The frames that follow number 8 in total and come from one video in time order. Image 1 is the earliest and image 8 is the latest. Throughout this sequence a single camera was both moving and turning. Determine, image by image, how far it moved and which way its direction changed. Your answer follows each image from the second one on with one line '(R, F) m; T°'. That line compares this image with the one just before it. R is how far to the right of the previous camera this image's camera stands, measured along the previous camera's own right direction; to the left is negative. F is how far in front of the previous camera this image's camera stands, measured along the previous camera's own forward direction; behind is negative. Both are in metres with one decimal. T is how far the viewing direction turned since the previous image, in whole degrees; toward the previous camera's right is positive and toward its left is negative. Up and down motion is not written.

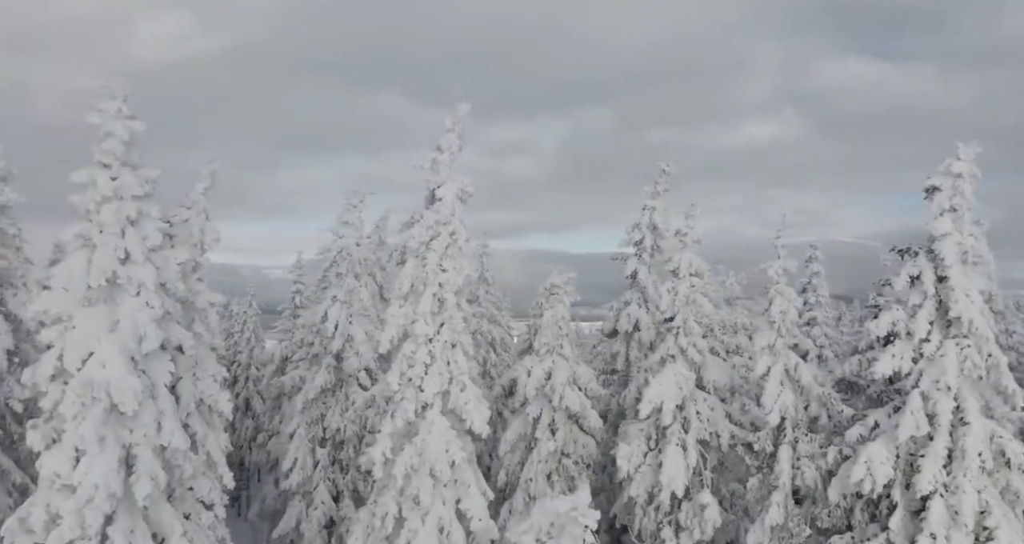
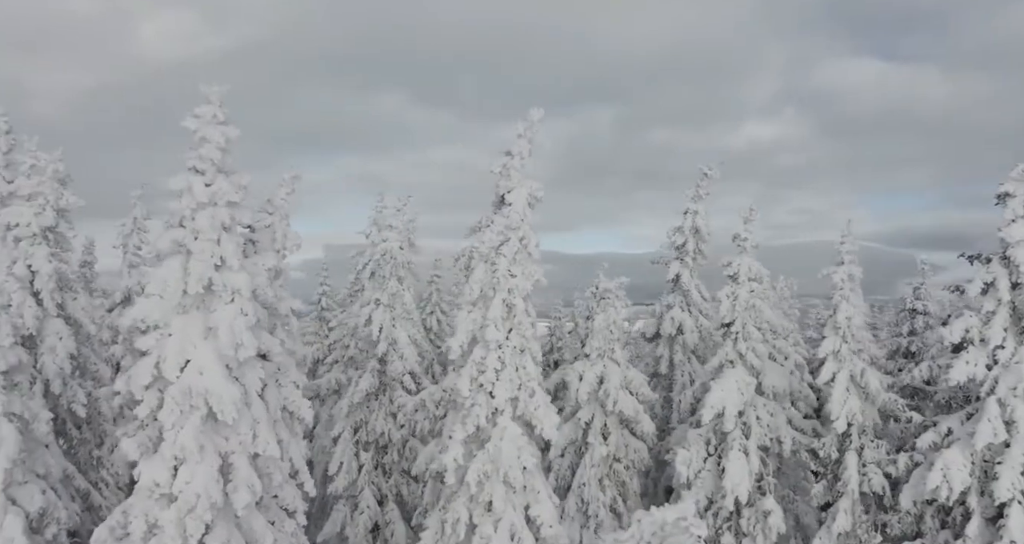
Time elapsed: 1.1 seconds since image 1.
(-1.8, +0.1) m; 0°
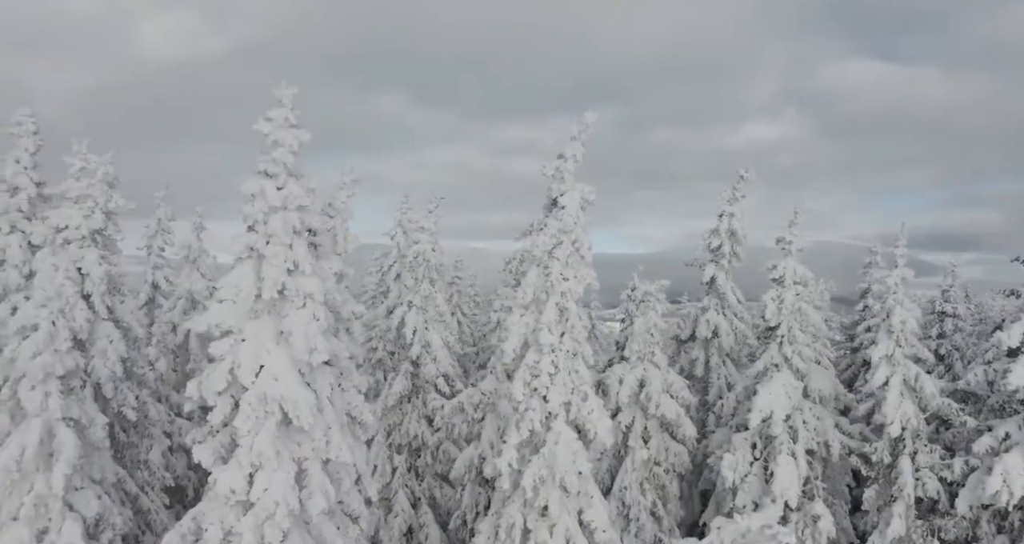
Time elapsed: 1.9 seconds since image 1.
(-1.4, +0.1) m; 0°
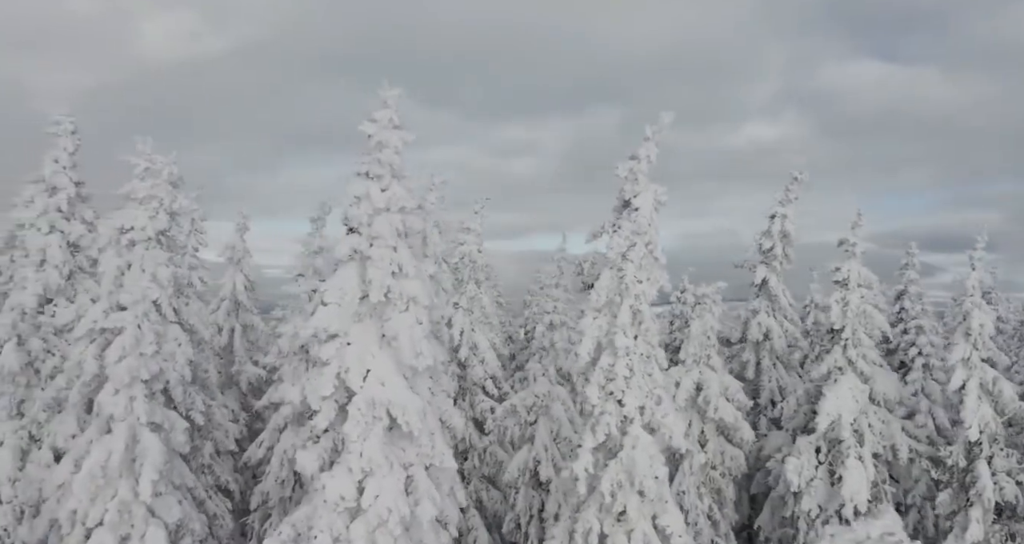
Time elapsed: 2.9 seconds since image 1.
(-1.9, +0.2) m; 0°
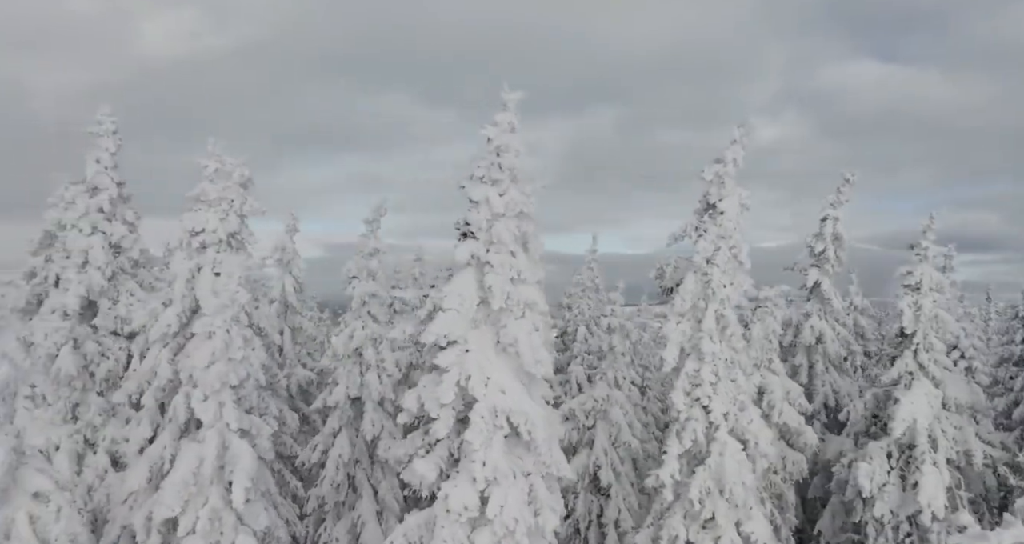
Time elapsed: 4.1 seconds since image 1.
(-2.1, +0.3) m; 0°
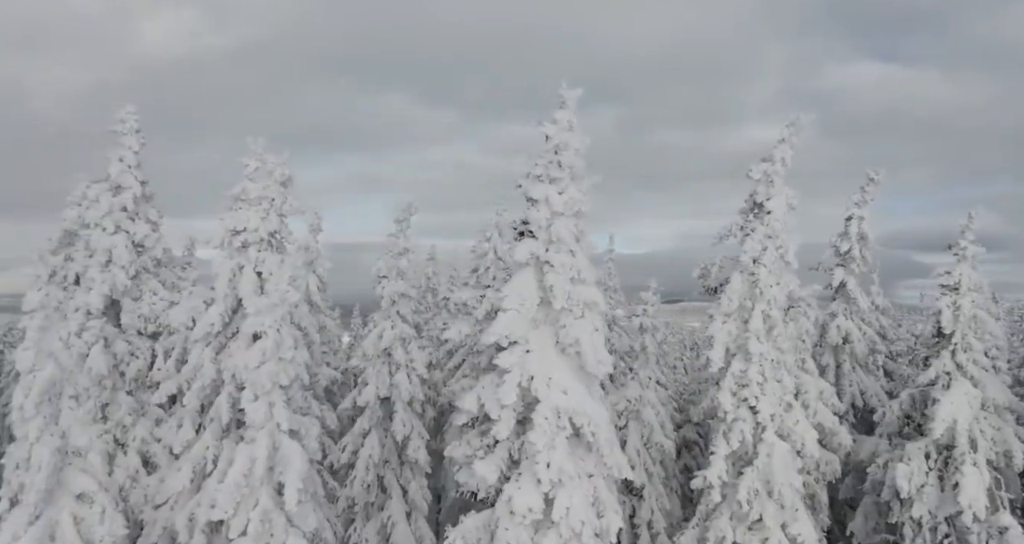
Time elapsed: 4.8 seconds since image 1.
(-1.1, +0.1) m; 0°
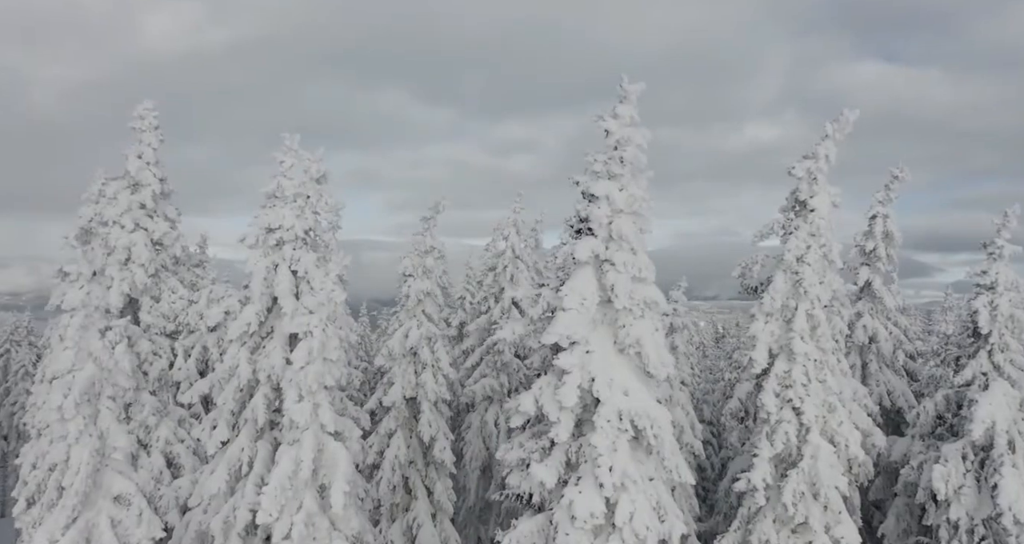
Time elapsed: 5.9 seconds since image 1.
(-1.0, +0.3) m; 0°
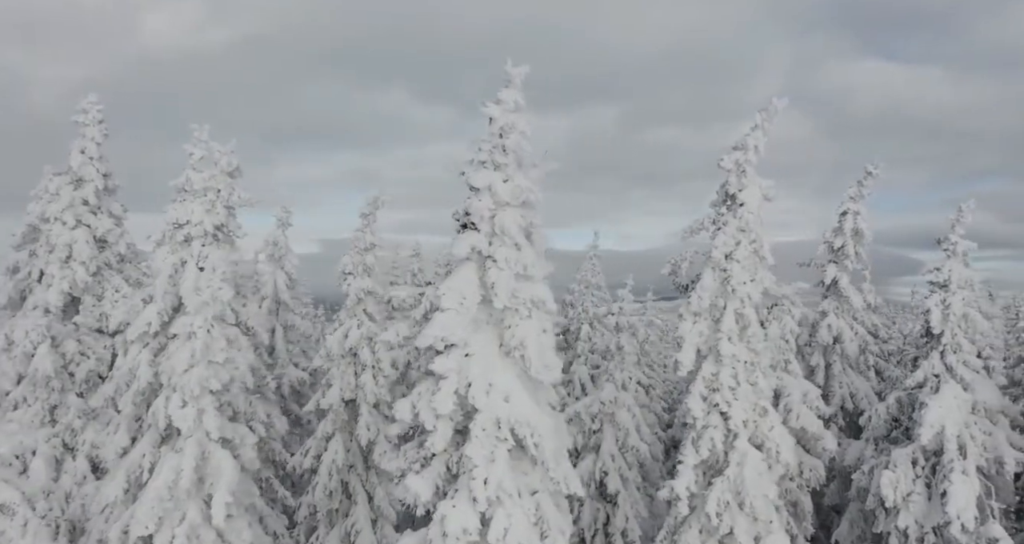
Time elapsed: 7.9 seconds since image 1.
(+2.0, +0.9) m; 0°
